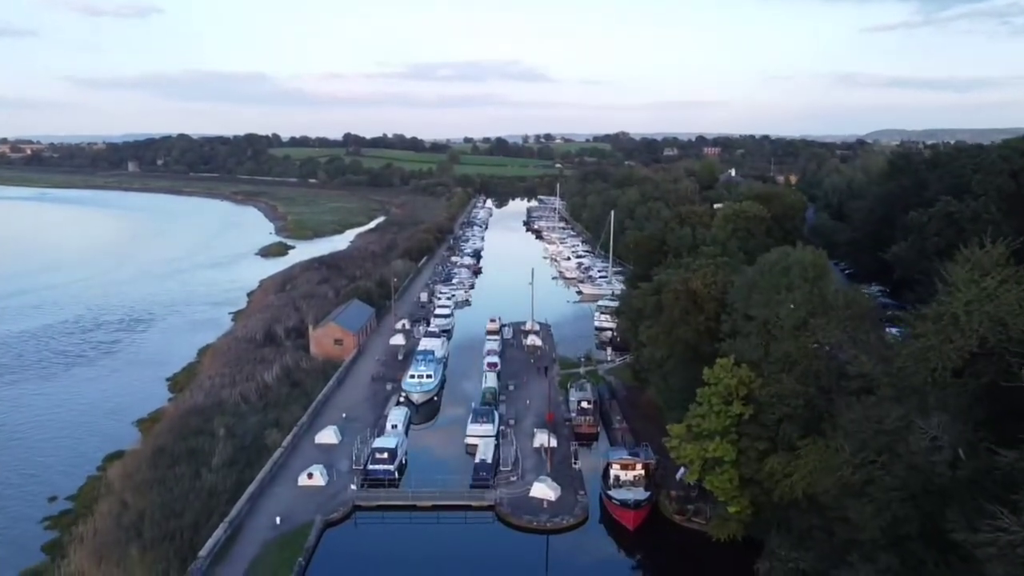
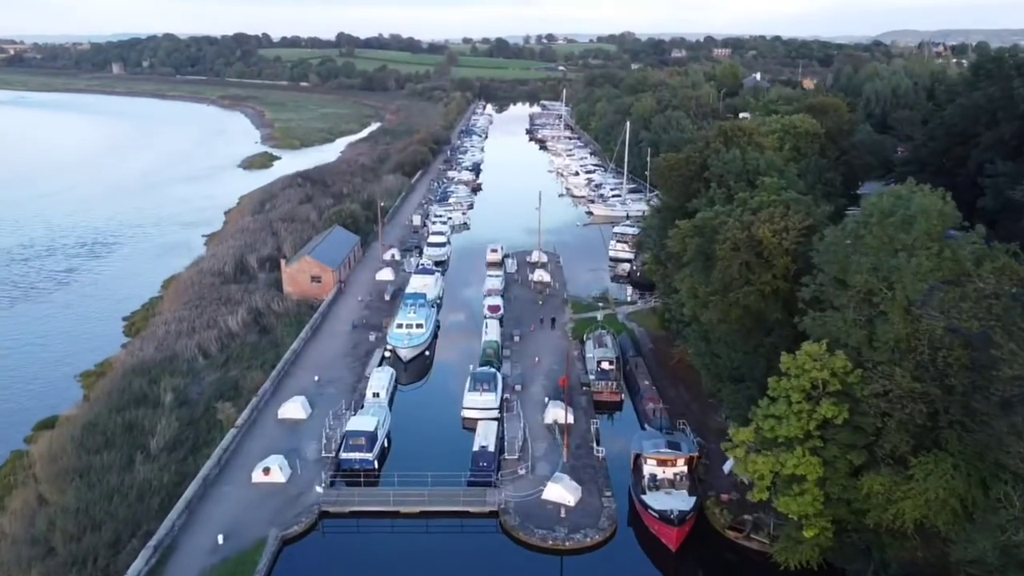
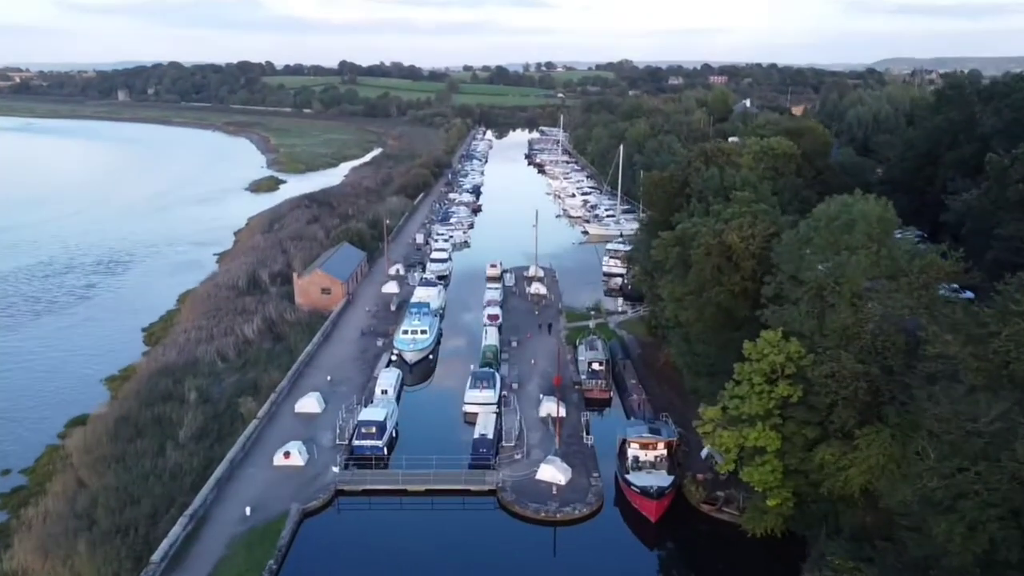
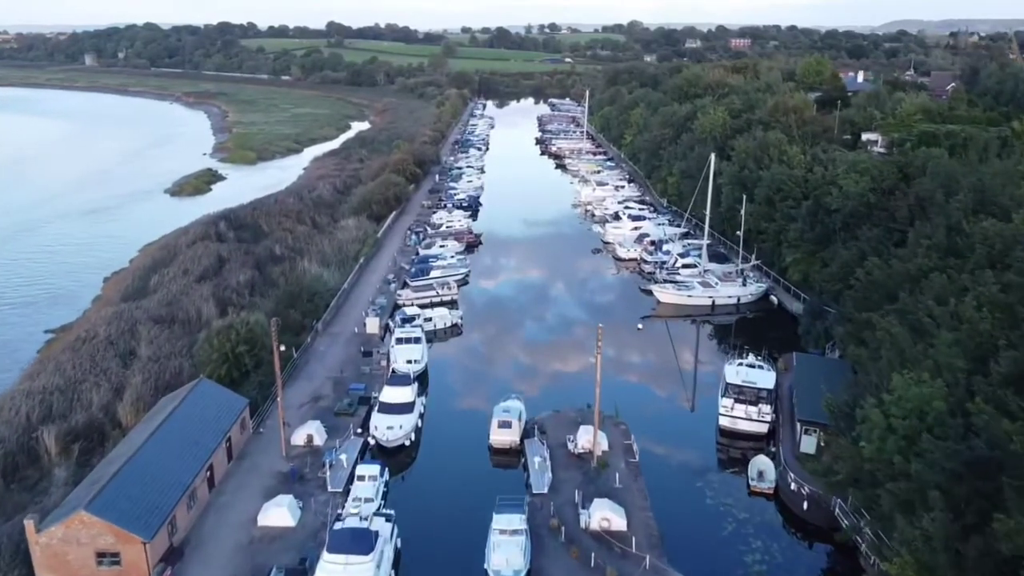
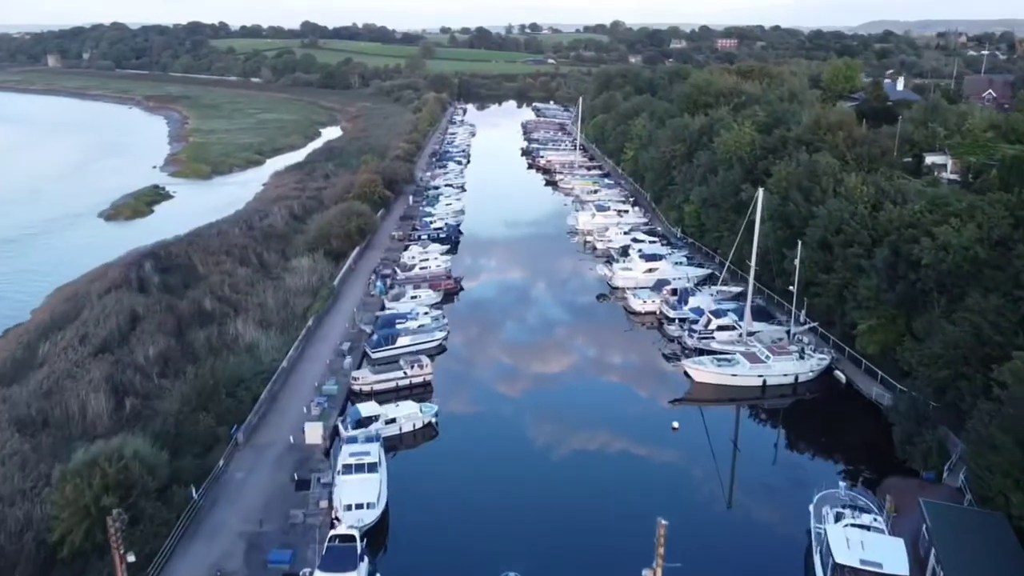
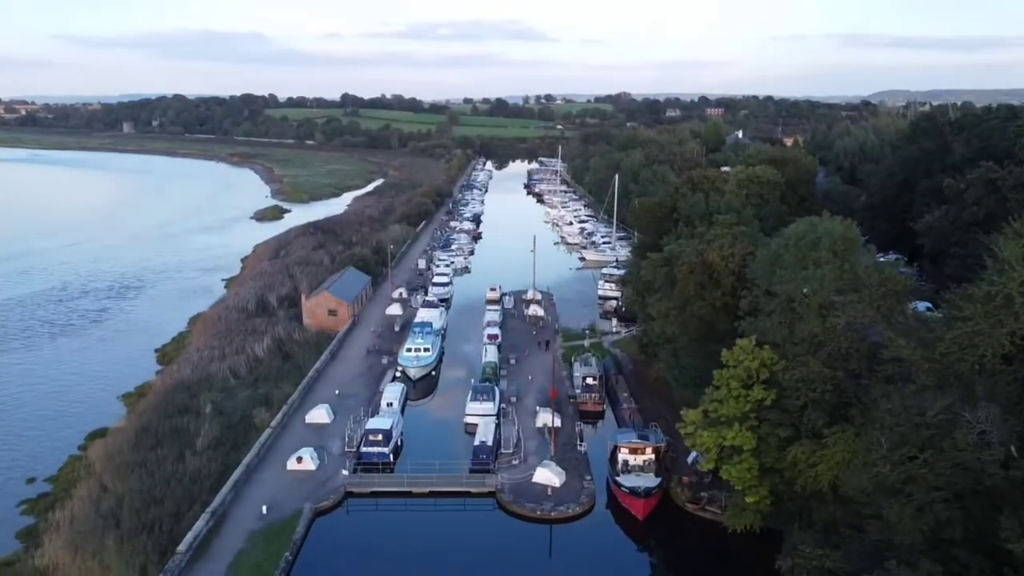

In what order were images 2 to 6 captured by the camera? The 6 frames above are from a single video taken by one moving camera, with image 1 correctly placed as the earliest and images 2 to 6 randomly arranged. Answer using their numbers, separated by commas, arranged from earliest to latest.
6, 3, 2, 4, 5
